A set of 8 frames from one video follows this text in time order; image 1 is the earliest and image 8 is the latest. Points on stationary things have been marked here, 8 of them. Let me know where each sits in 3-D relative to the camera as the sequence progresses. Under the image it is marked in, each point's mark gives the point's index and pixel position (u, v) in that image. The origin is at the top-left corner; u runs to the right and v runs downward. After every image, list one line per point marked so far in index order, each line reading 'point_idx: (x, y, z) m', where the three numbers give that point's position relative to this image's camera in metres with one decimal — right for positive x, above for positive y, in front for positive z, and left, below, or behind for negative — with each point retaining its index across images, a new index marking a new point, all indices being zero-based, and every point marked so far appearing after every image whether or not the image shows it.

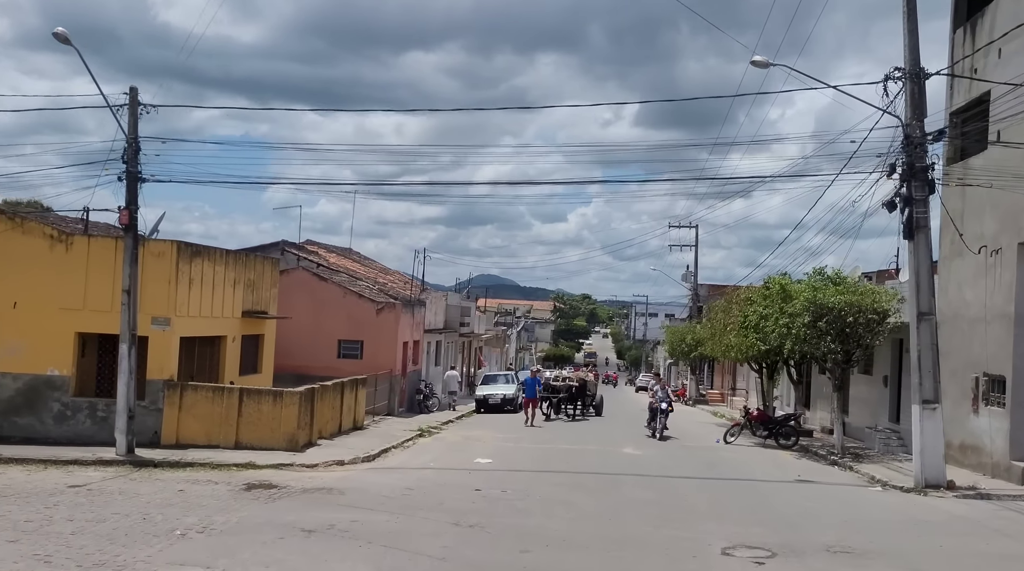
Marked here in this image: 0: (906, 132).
0: (+6.9, +2.7, +17.5) m
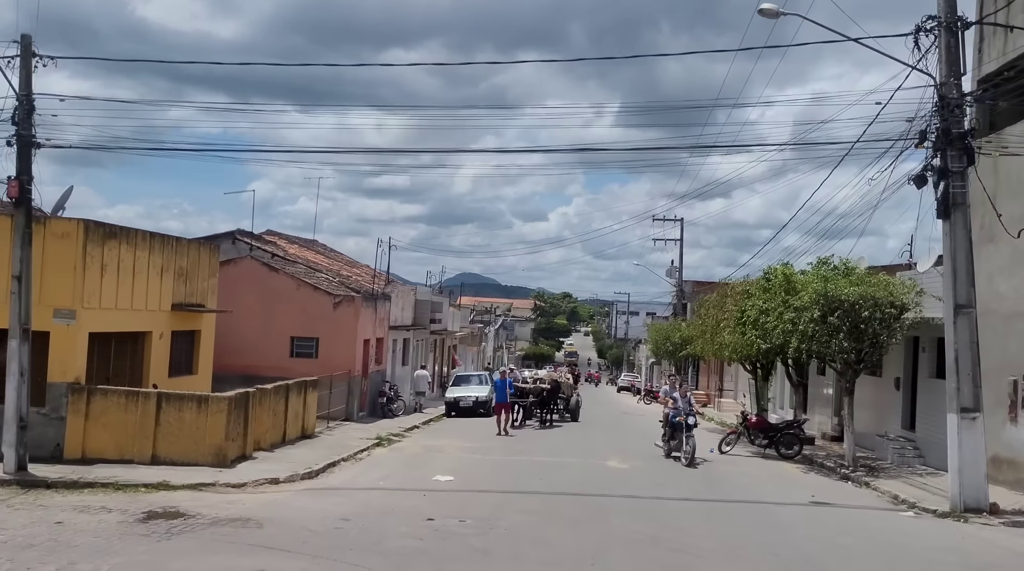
0: (+6.4, +2.9, +14.9) m
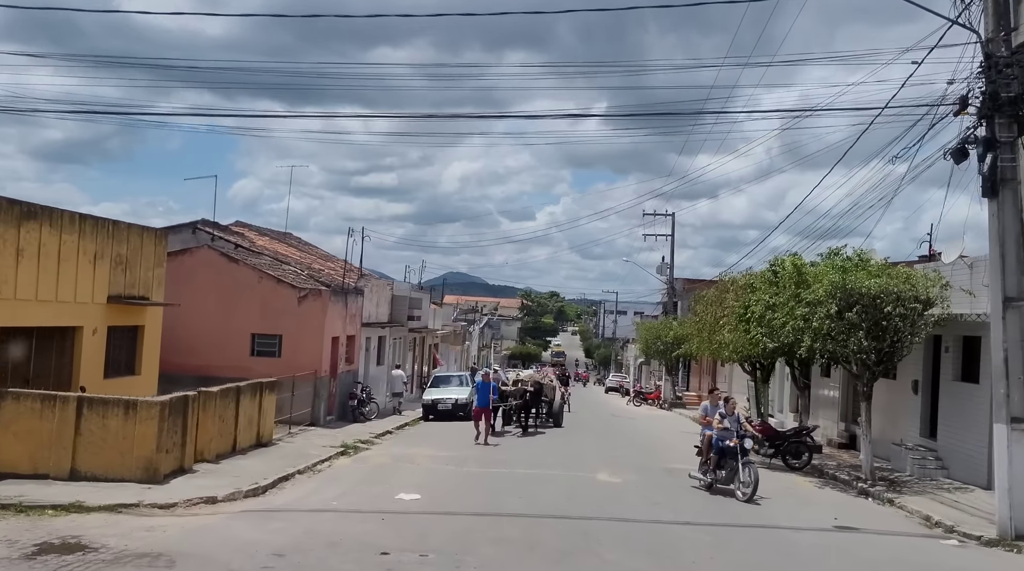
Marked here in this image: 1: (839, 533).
0: (+6.1, +3.0, +12.8) m
1: (+4.1, -3.1, +12.6) m
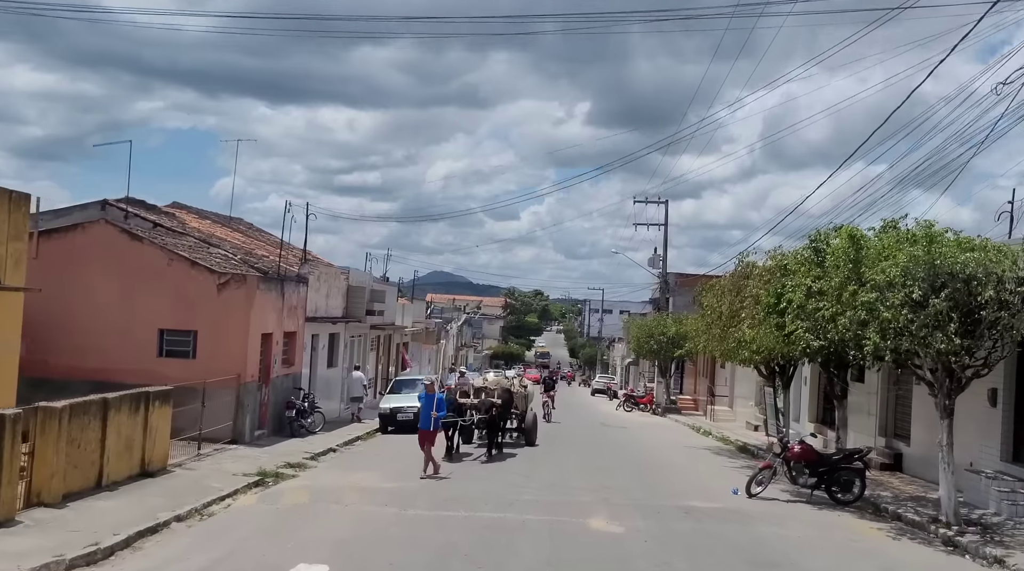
0: (+5.7, +3.3, +8.4) m
1: (+3.7, -2.8, +8.1) m
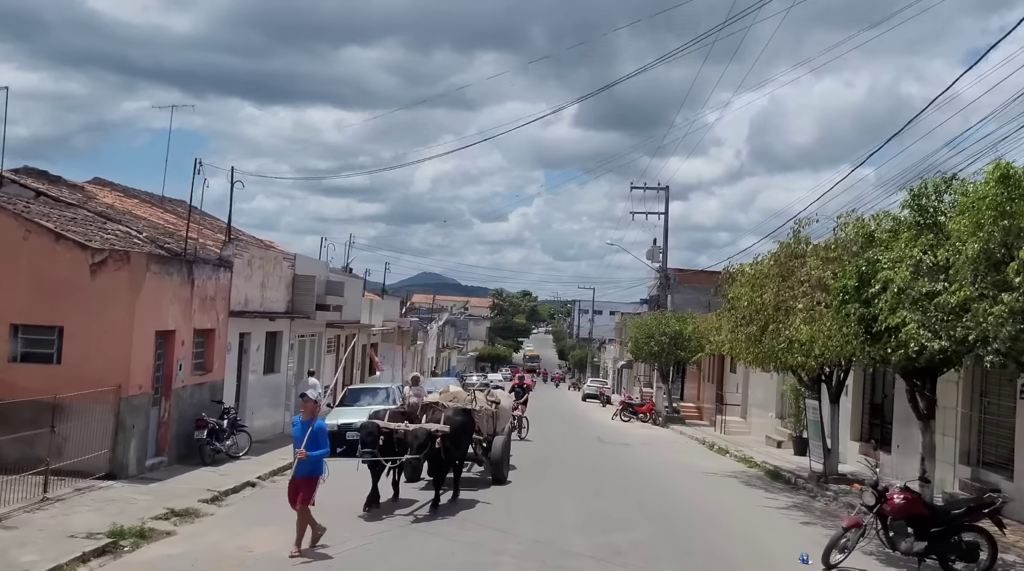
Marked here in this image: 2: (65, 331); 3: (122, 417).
0: (+5.4, +3.6, +3.5) m
1: (+3.5, -2.5, +3.2) m
2: (-6.6, -0.7, +14.7) m
3: (-5.7, -1.9, +14.7) m
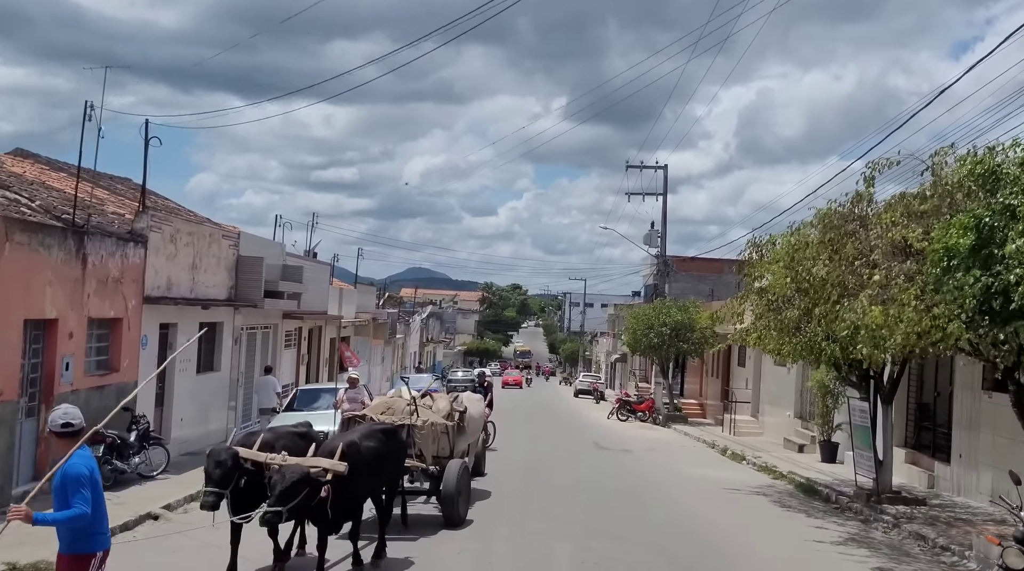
0: (+5.2, +3.9, 0.0) m
1: (+3.3, -2.3, -0.3) m
2: (-6.8, -0.4, +11.1) m
3: (-6.0, -1.6, +11.1) m
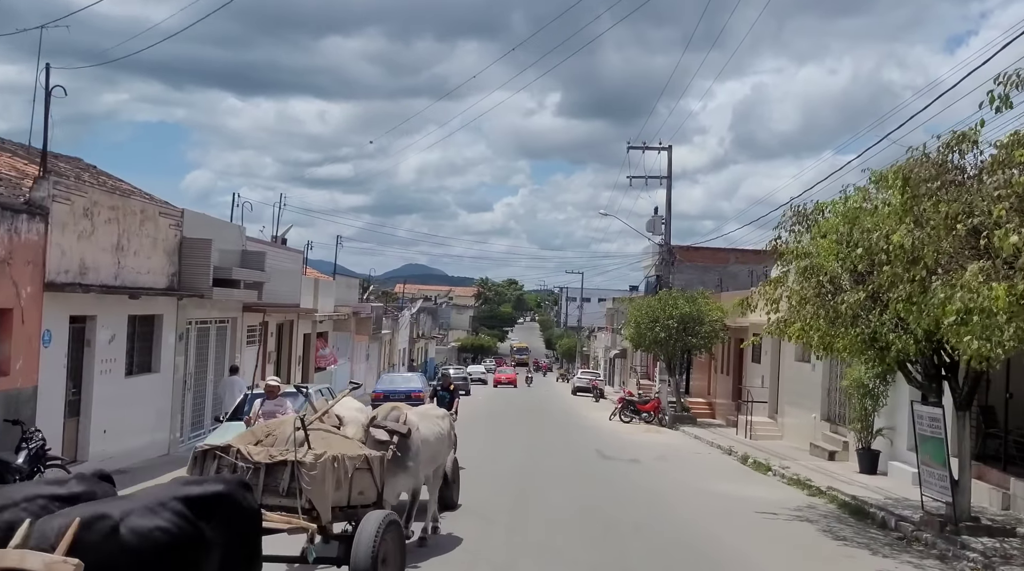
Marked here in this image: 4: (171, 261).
0: (+5.1, +4.1, -3.0) m
1: (+3.2, -2.1, -3.2) m
2: (-7.0, -0.2, +8.1) m
3: (-6.1, -1.4, +8.1) m
4: (-5.9, +0.4, +17.3) m
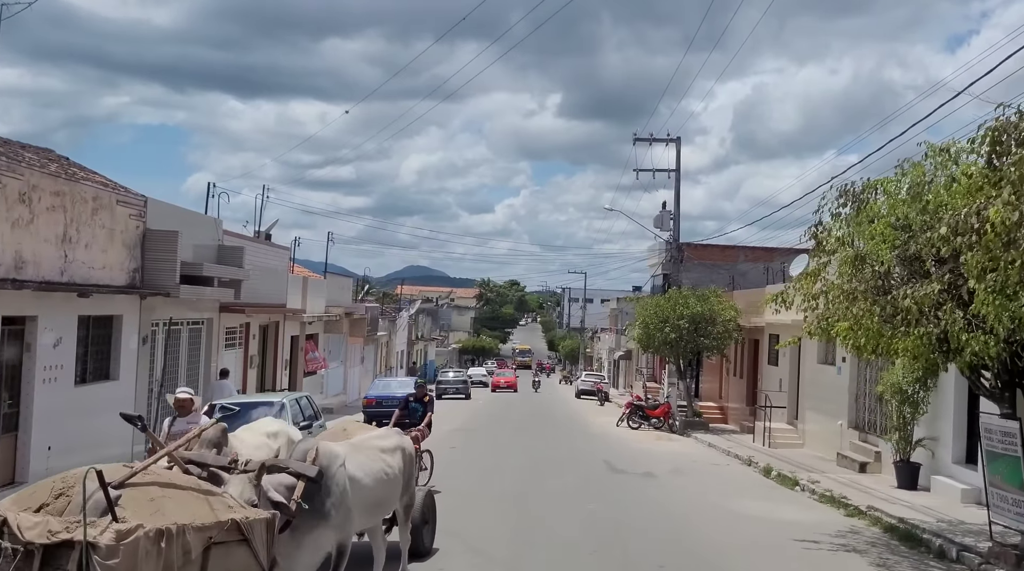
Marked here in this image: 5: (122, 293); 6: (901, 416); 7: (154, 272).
0: (+5.1, +4.2, -4.8) m
1: (+3.2, -2.0, -5.0) m
2: (-7.0, -0.1, +6.3) m
3: (-6.1, -1.4, +6.3) m
4: (-5.9, +0.5, +15.5) m
5: (-5.8, -0.1, +14.9) m
6: (+6.7, -2.2, +17.1) m
7: (-5.7, +0.2, +16.0) m
